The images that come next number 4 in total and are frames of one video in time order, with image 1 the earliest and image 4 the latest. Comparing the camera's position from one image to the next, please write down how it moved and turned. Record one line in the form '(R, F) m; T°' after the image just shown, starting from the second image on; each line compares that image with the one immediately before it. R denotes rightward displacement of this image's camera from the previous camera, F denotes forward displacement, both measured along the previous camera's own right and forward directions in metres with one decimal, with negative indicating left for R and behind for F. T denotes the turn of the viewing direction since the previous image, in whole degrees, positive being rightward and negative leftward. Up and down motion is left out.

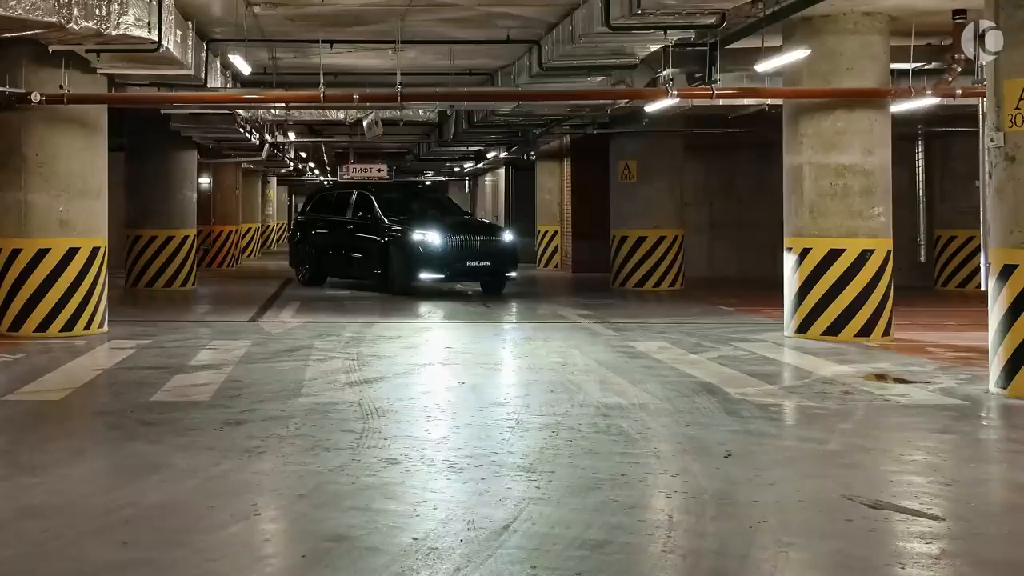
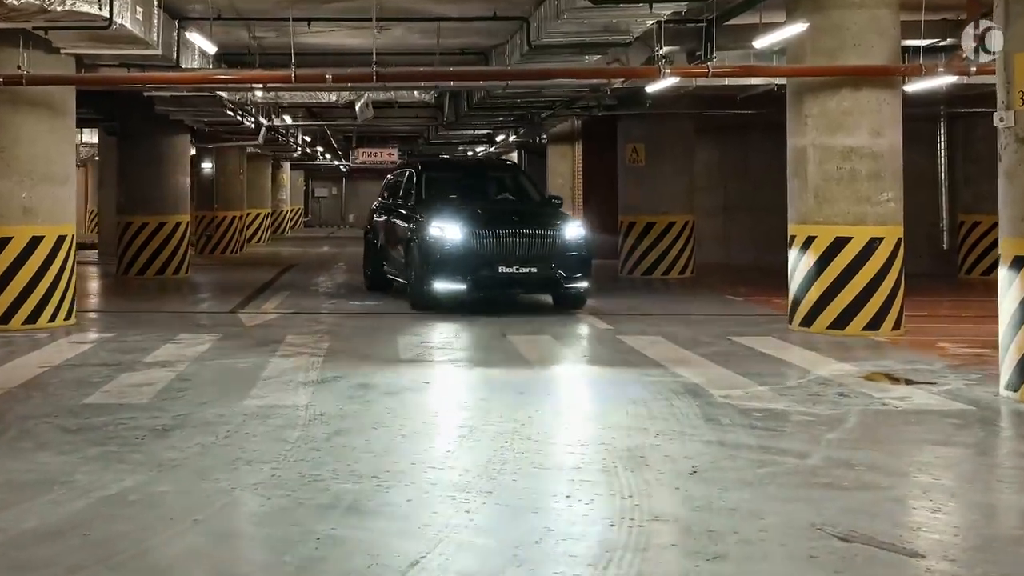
(+0.5, +0.7) m; -1°
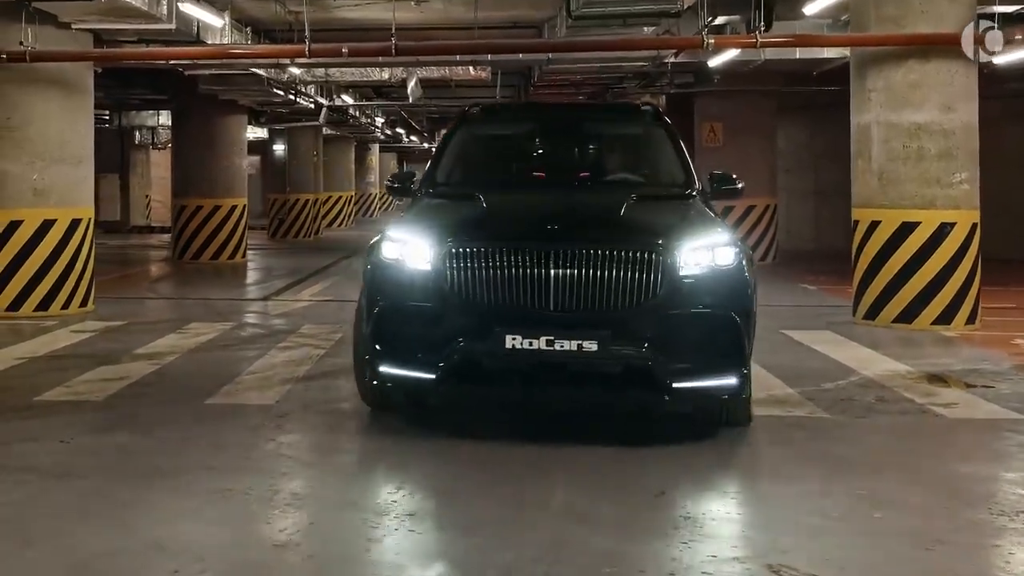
(+0.8, +0.8) m; -6°
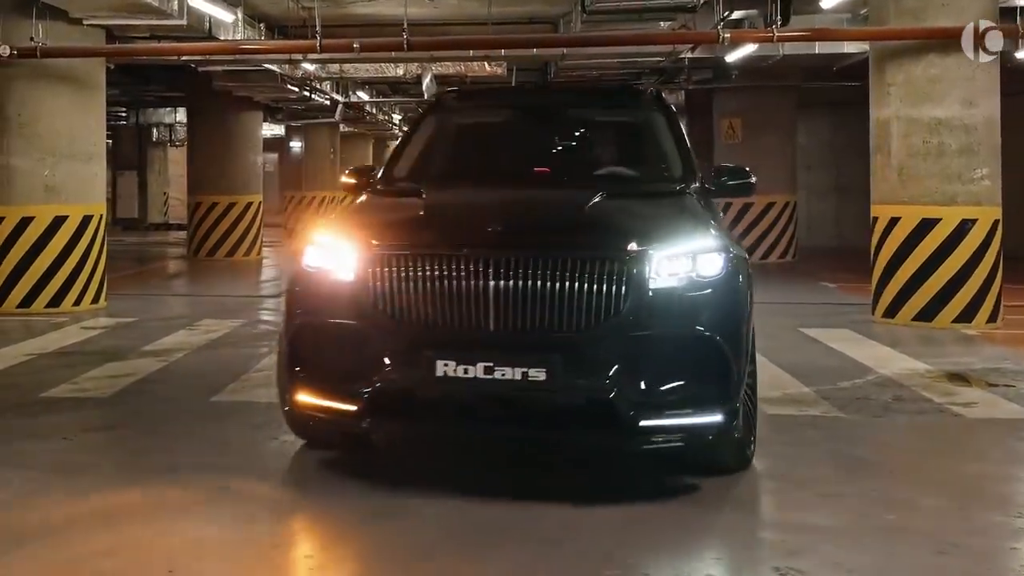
(+0.1, +0.1) m; -1°
